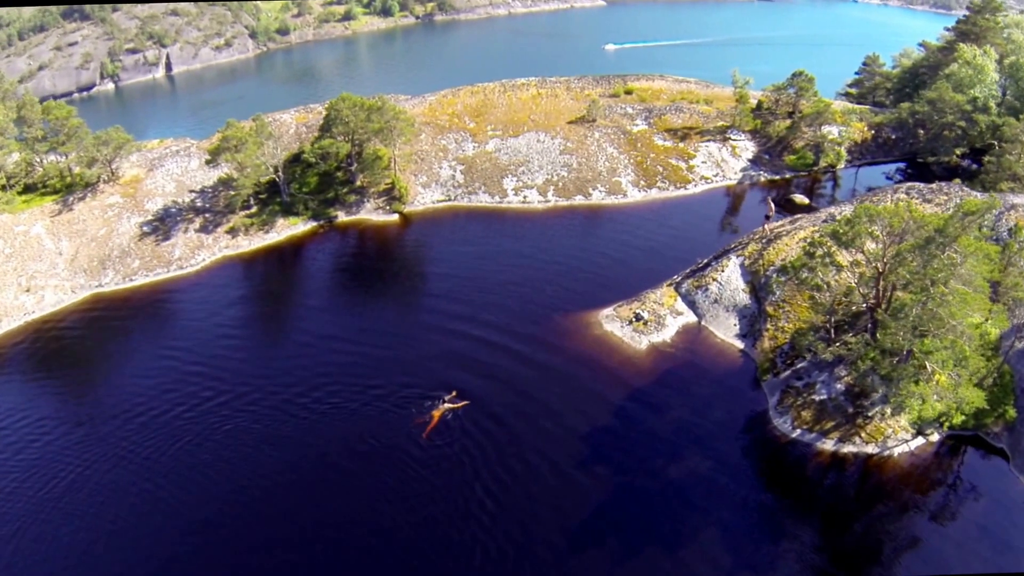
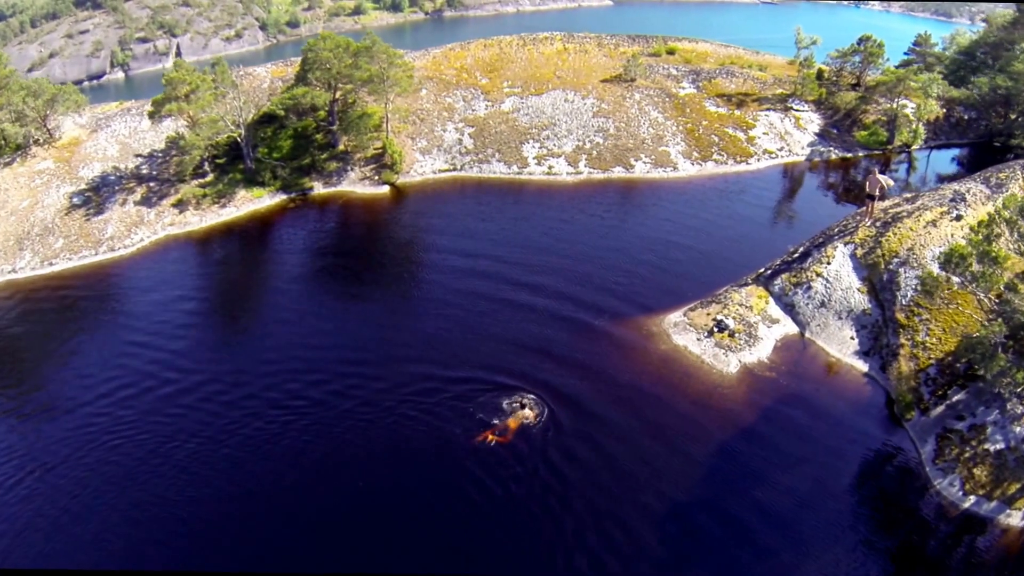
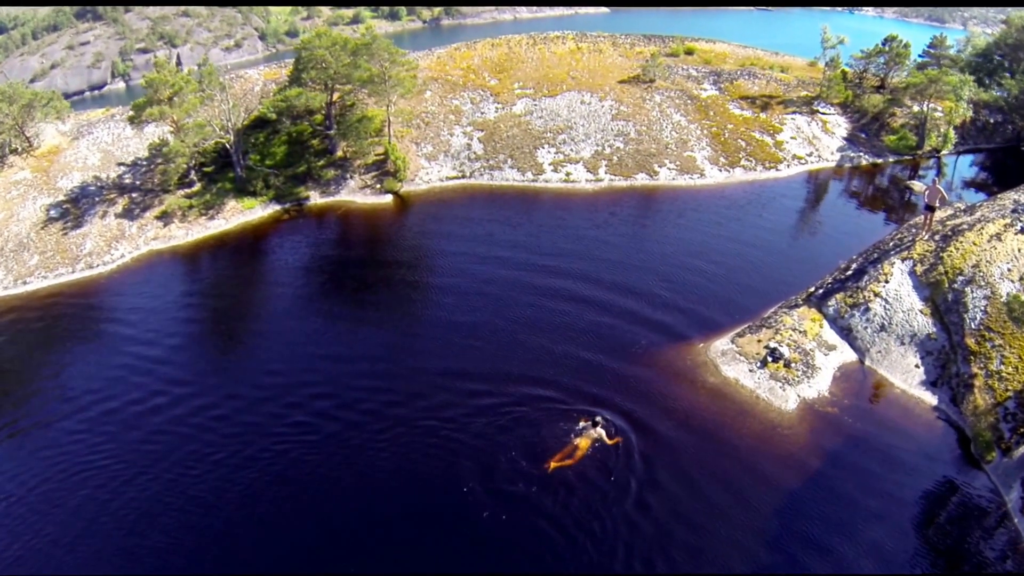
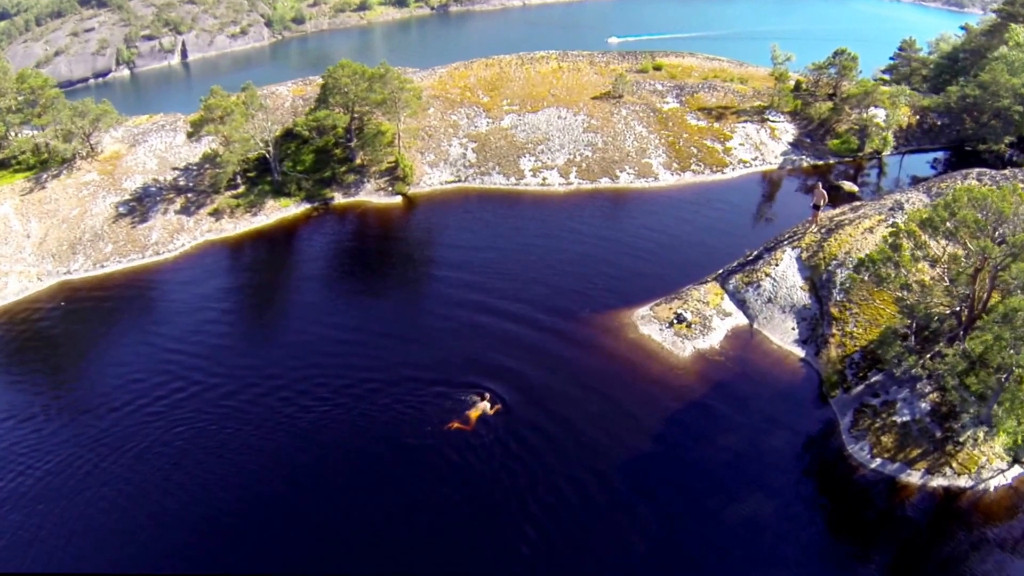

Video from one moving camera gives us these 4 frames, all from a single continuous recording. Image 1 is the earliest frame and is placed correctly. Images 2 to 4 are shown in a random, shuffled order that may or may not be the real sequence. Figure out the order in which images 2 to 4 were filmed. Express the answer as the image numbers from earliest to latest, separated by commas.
4, 2, 3
